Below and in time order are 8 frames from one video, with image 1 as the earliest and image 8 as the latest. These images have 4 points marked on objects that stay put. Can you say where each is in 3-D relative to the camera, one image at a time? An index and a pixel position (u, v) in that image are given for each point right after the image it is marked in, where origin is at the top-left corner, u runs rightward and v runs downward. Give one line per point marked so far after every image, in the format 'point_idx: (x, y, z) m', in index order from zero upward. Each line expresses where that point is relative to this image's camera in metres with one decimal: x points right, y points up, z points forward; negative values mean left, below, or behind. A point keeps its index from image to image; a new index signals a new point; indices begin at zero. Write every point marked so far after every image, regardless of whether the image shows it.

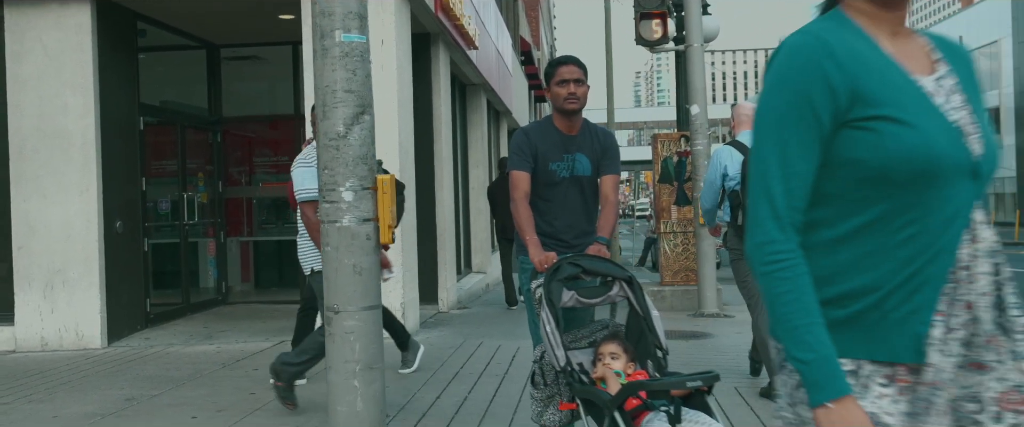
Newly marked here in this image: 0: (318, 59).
0: (-0.9, +0.7, +4.0) m
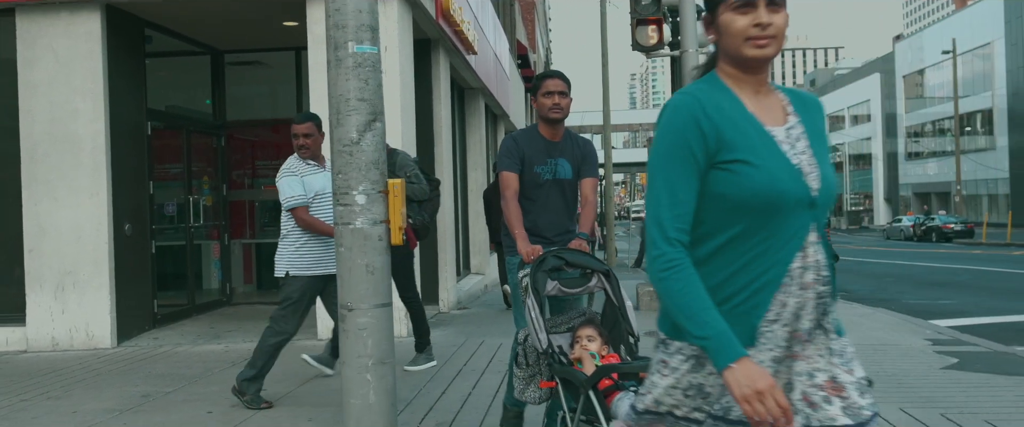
0: (-0.8, +0.7, +4.2) m
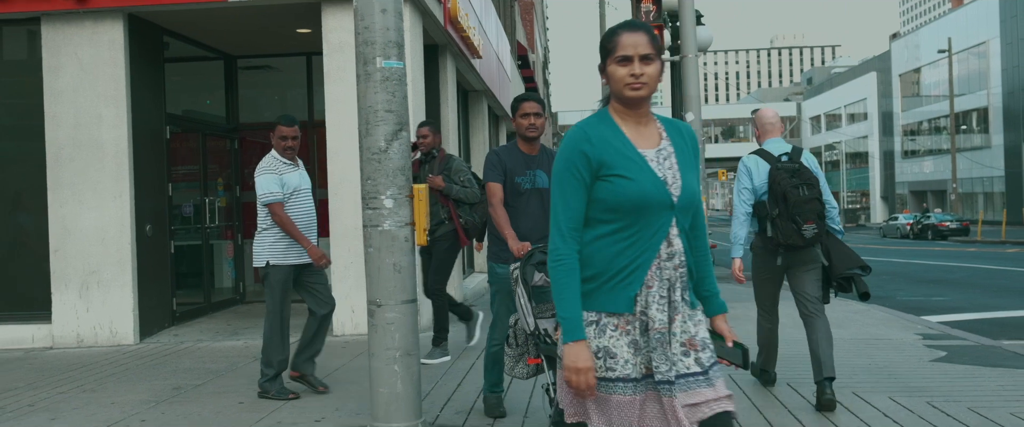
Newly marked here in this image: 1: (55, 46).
0: (-0.8, +0.7, +4.5) m
1: (-4.3, +1.6, +8.6) m
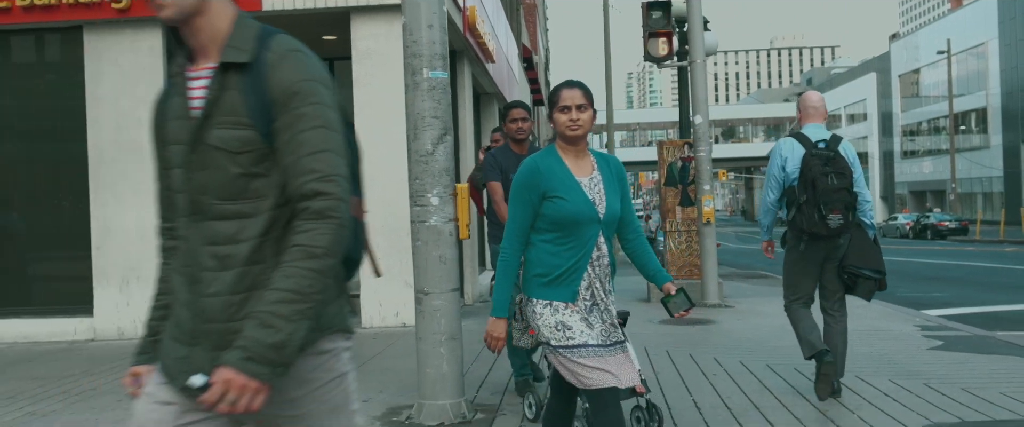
0: (-0.6, +0.7, +5.0) m
1: (-4.2, +1.6, +9.0) m
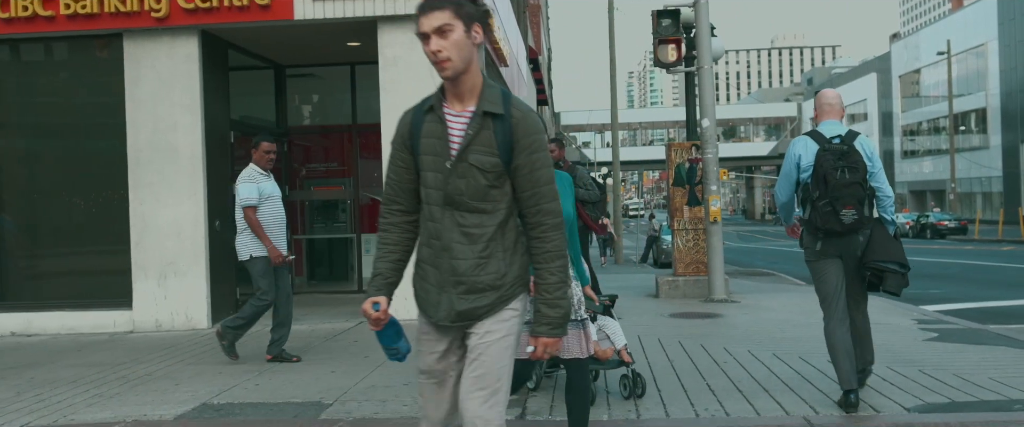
0: (-0.4, +0.7, +5.5) m
1: (-4.0, +1.6, +9.5) m
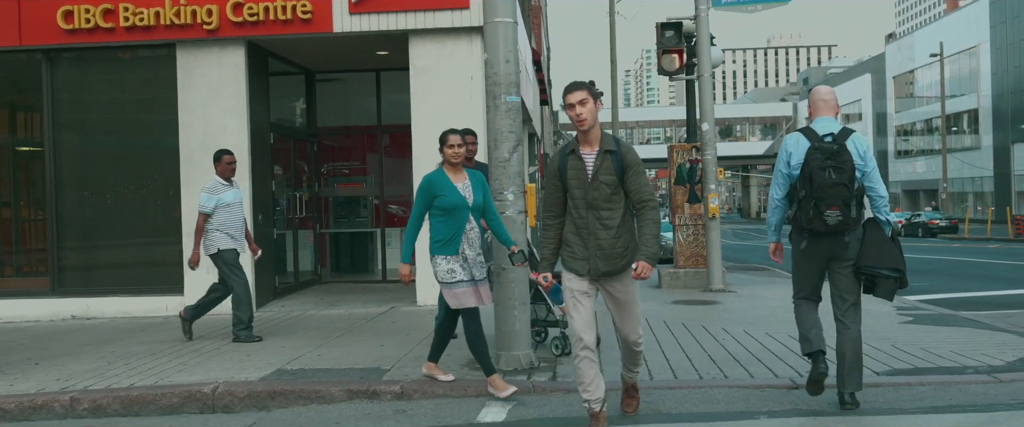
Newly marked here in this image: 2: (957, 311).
0: (-0.1, +0.7, +6.4) m
1: (-3.8, +1.7, +10.5) m
2: (+5.0, -1.1, +10.1) m
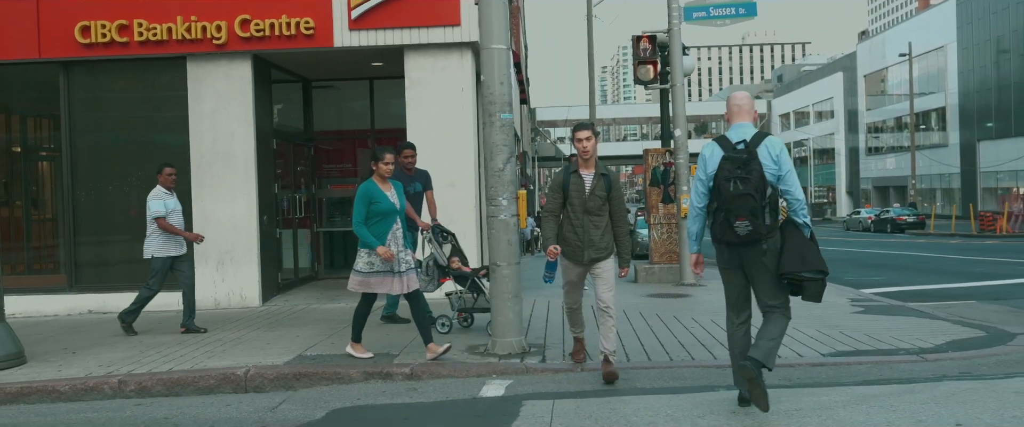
0: (-0.2, +0.7, +7.3) m
1: (-3.9, +1.7, +11.2) m
2: (+4.8, -1.1, +11.1) m
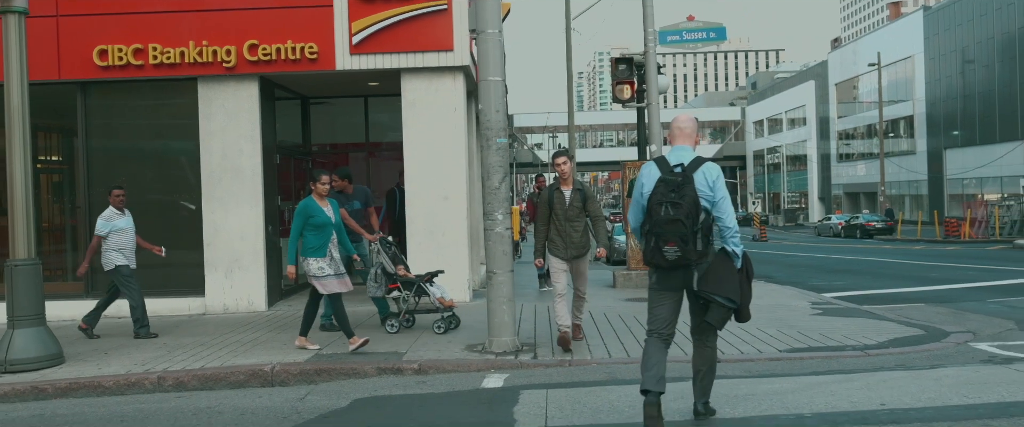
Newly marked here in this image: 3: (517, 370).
0: (-0.2, +0.6, +8.2) m
1: (-4.1, +1.5, +12.1) m
2: (+4.7, -1.2, +12.1) m
3: (0.0, -1.3, +7.6) m
